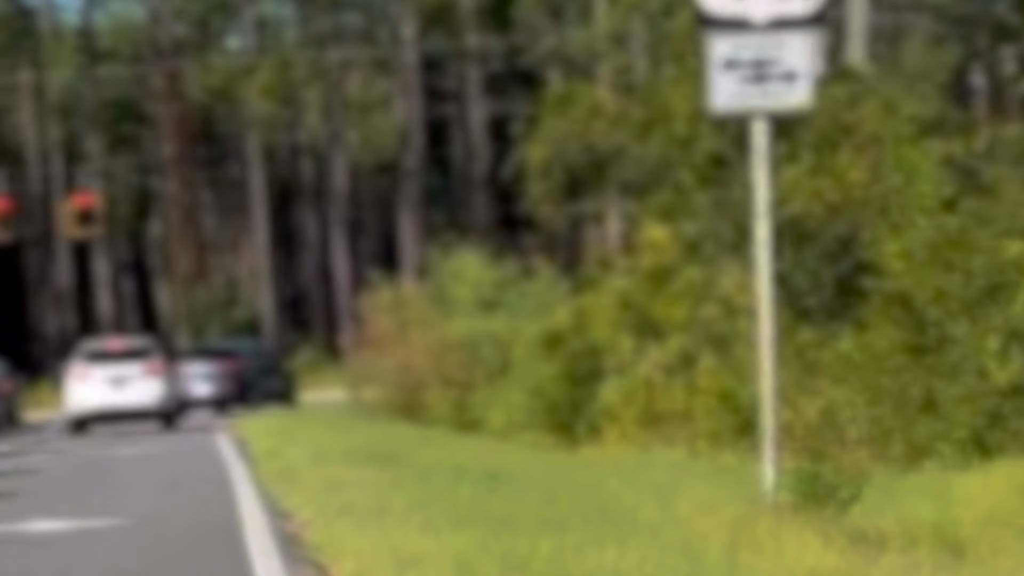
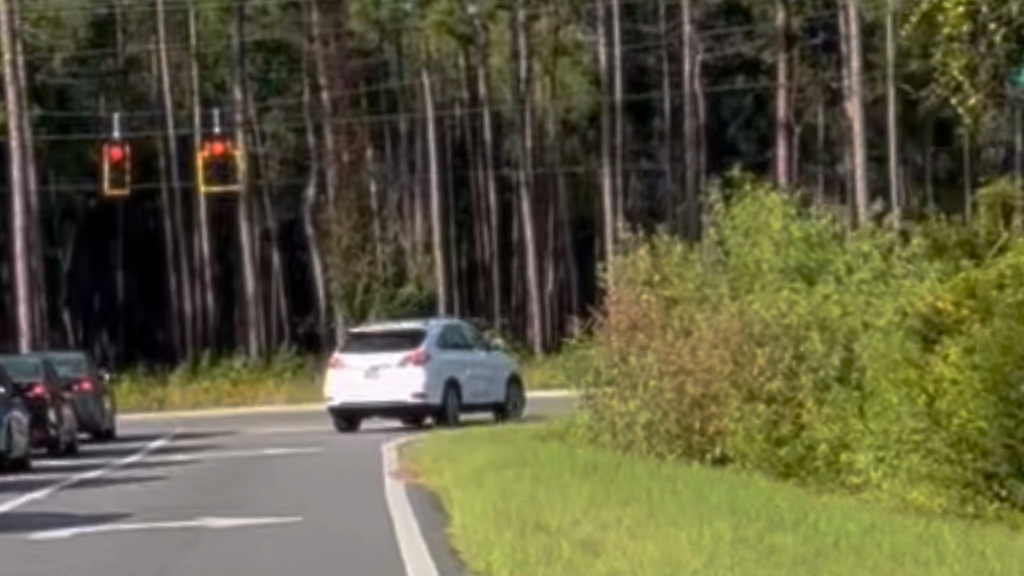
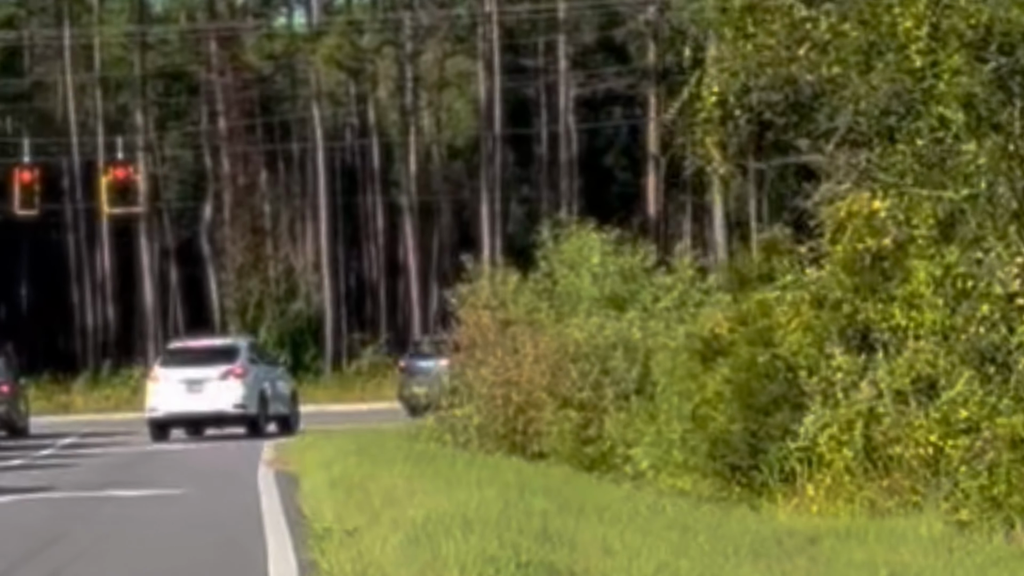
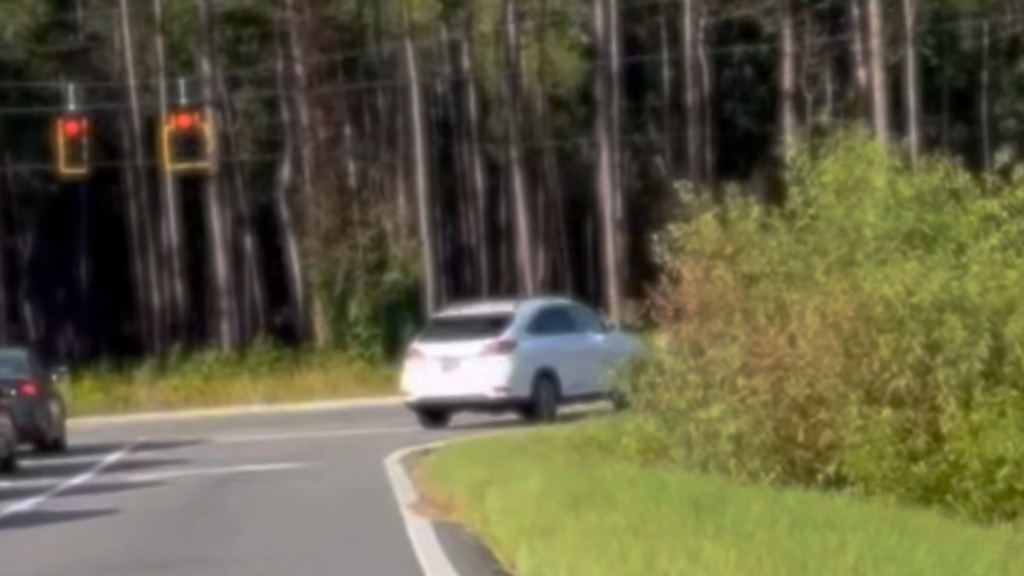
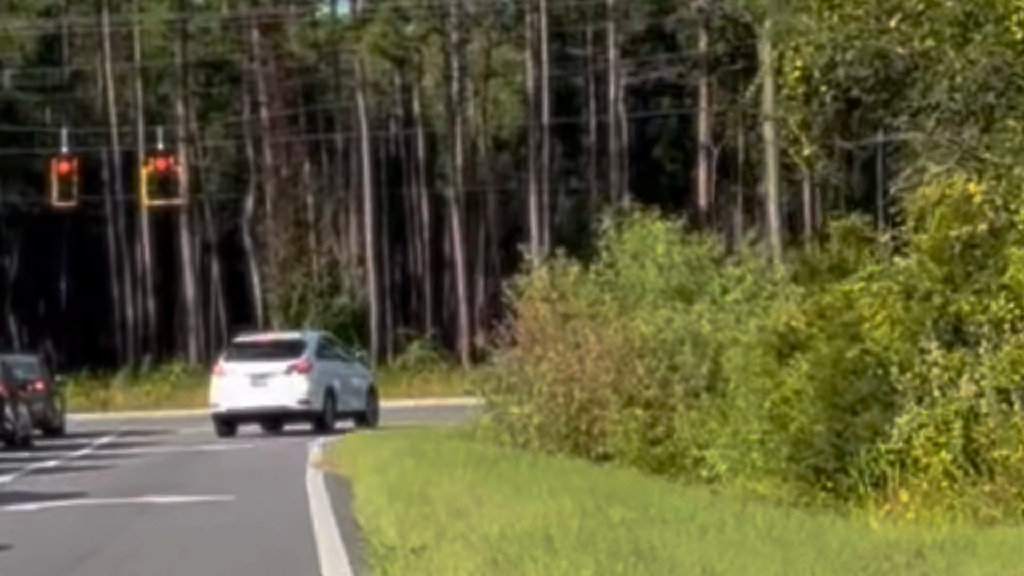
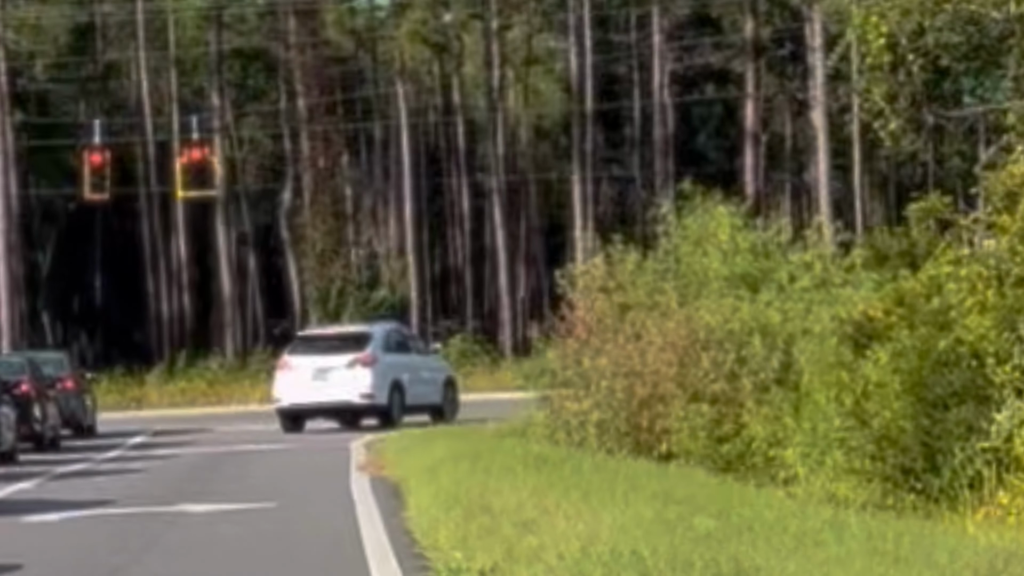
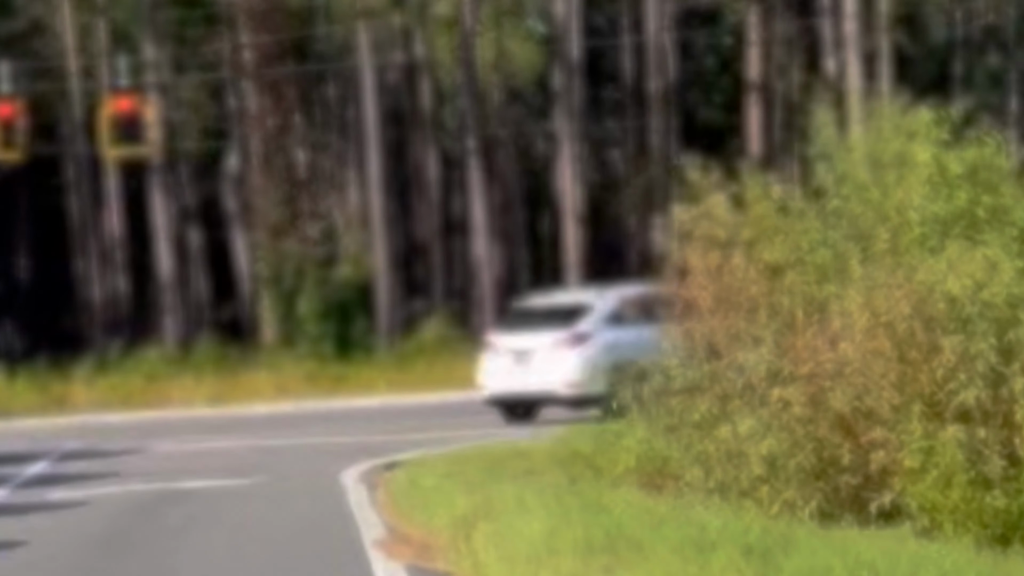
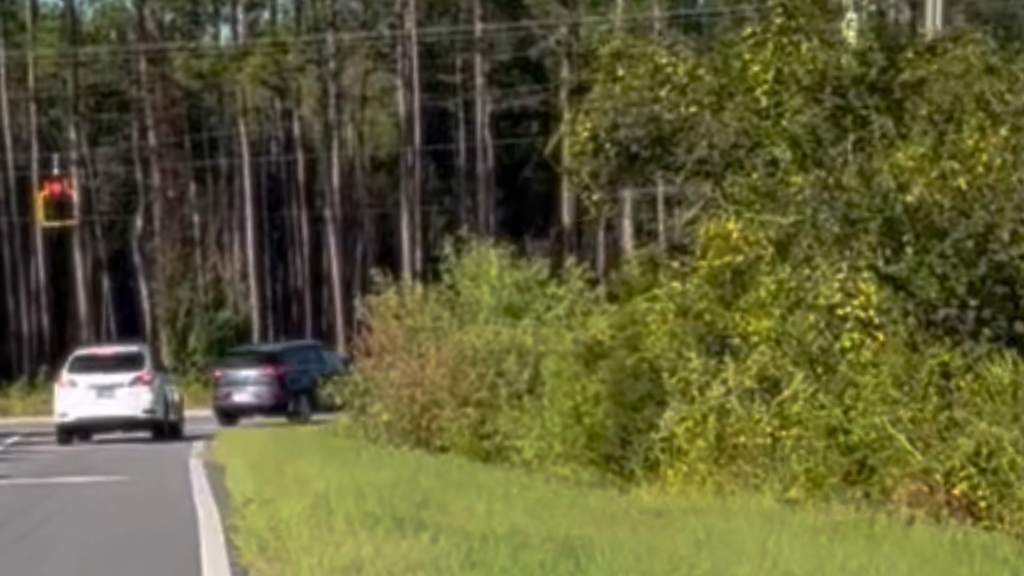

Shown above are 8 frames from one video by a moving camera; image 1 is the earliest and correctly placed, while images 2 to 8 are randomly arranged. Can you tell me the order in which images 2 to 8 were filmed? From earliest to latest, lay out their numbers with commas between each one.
8, 3, 5, 6, 2, 4, 7
